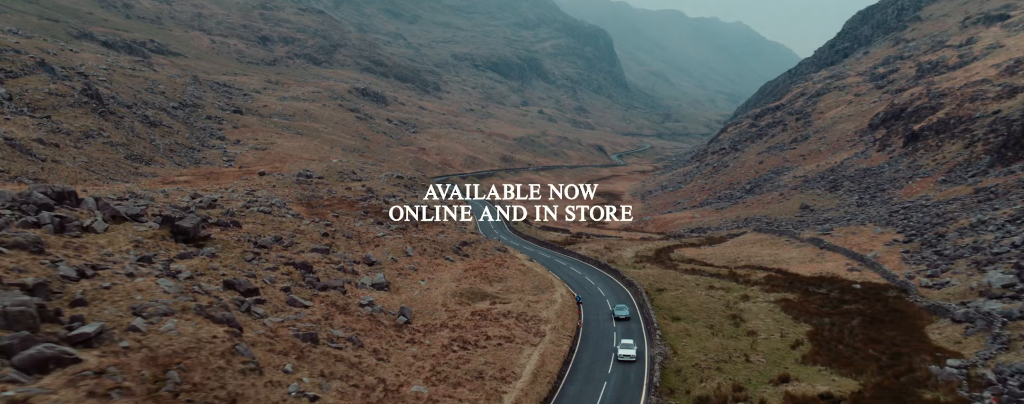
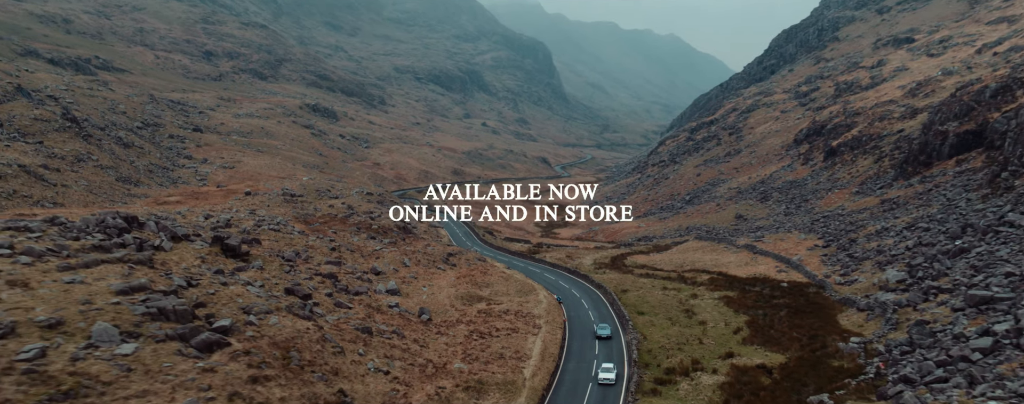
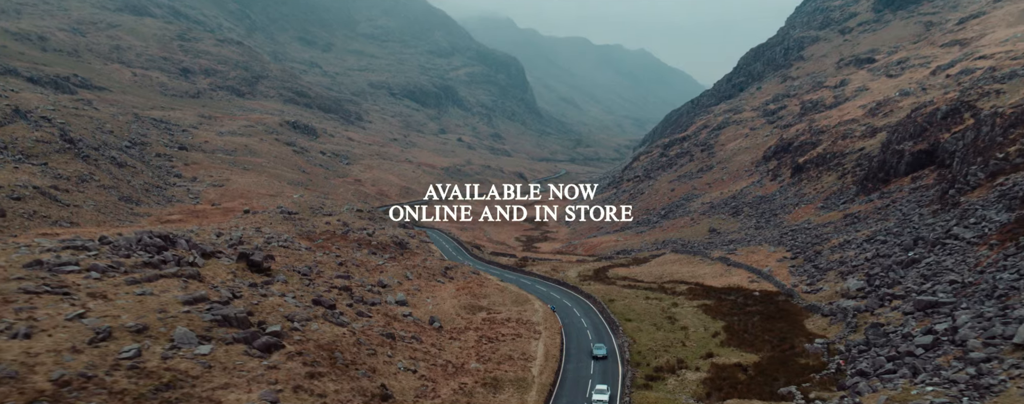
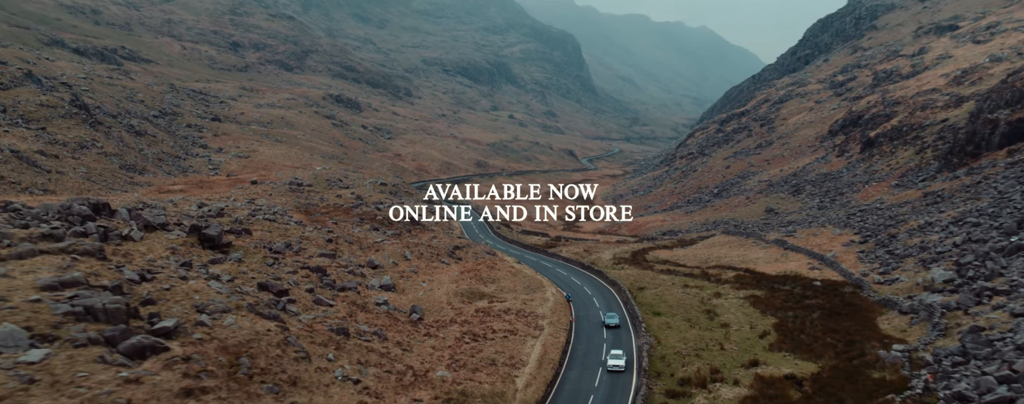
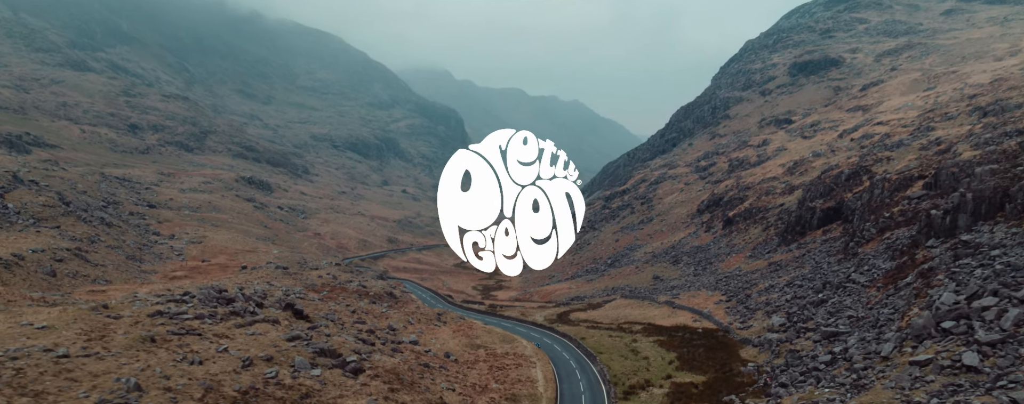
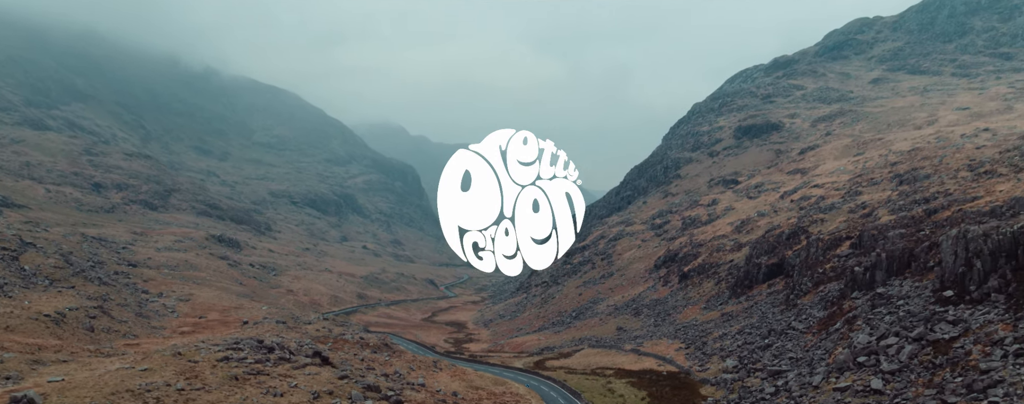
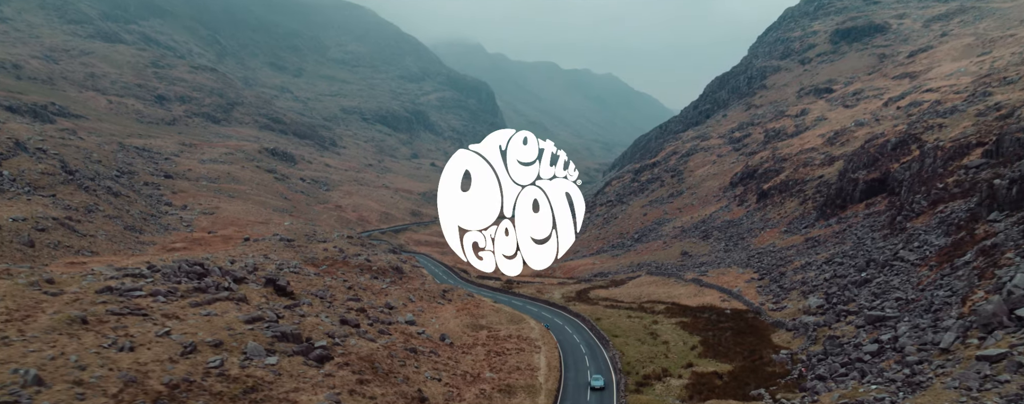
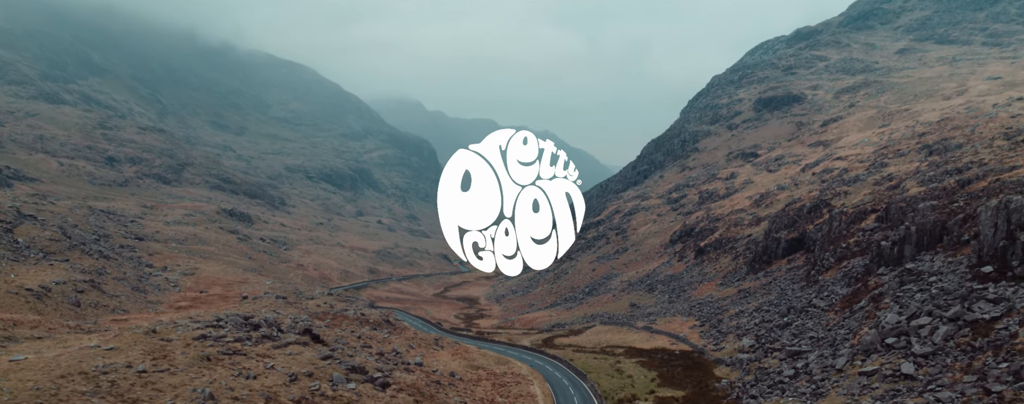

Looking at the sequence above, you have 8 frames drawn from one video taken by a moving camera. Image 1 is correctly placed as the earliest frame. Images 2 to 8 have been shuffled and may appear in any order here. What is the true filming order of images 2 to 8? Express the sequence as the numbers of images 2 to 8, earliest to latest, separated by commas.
4, 2, 3, 7, 5, 8, 6
